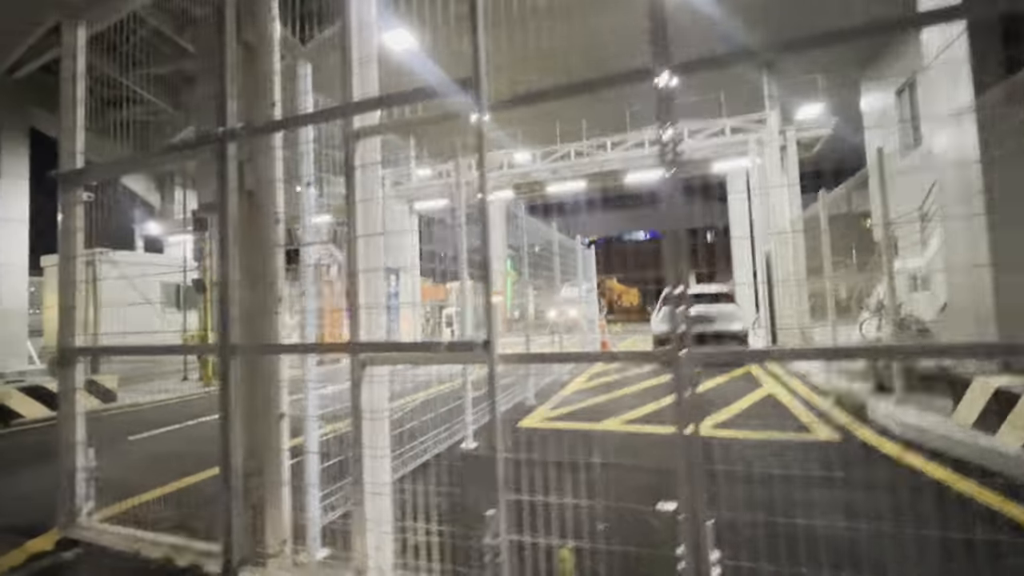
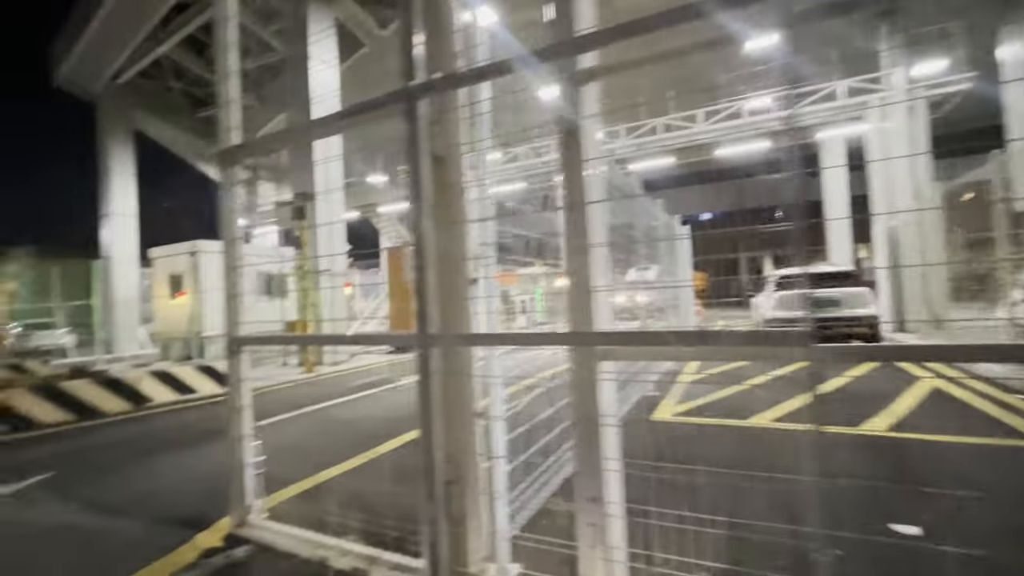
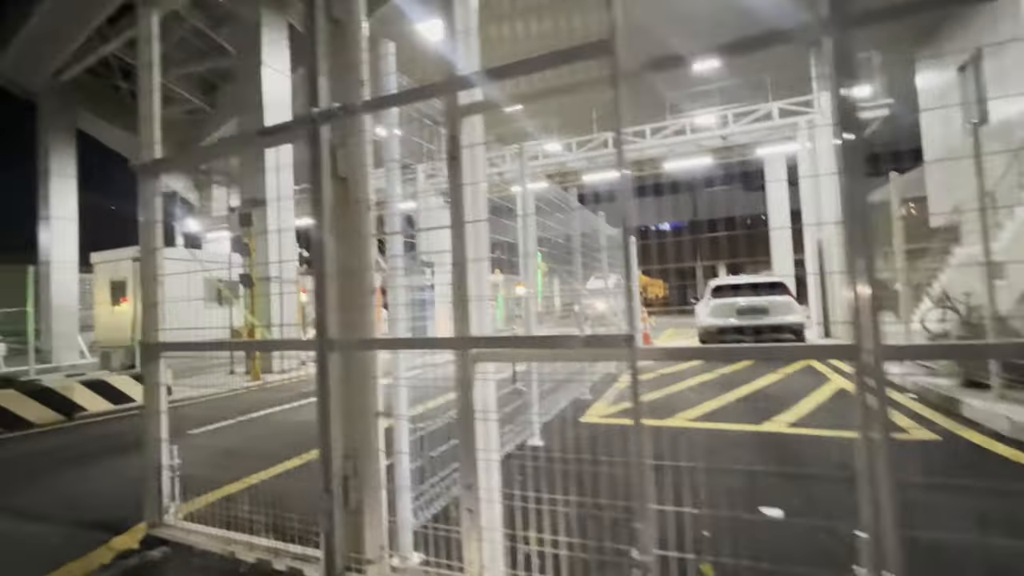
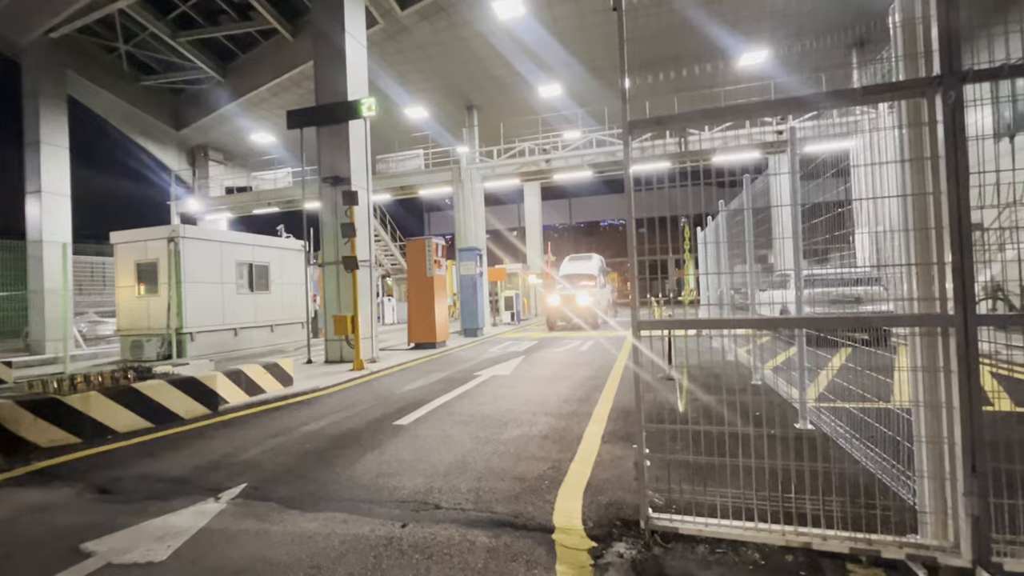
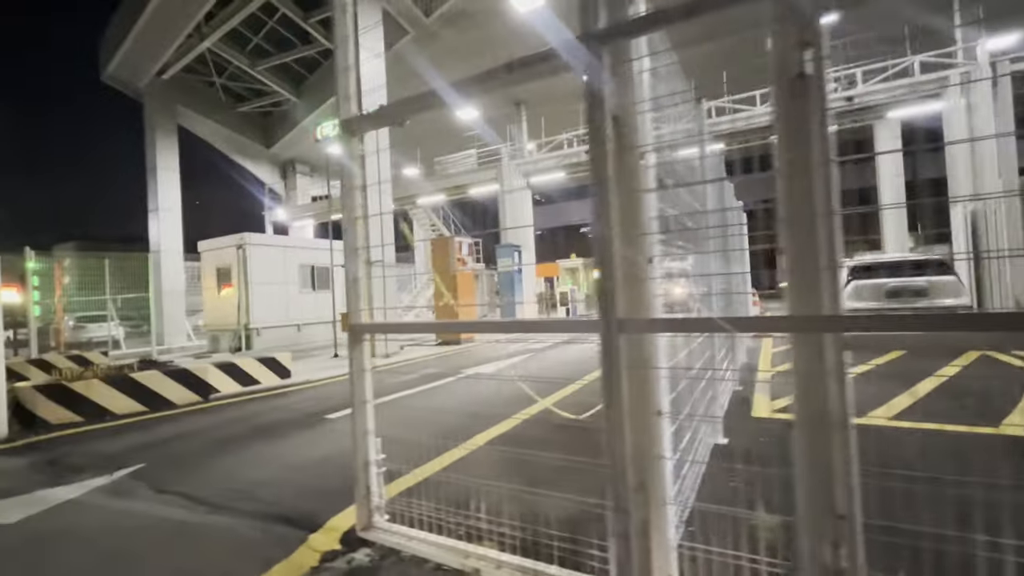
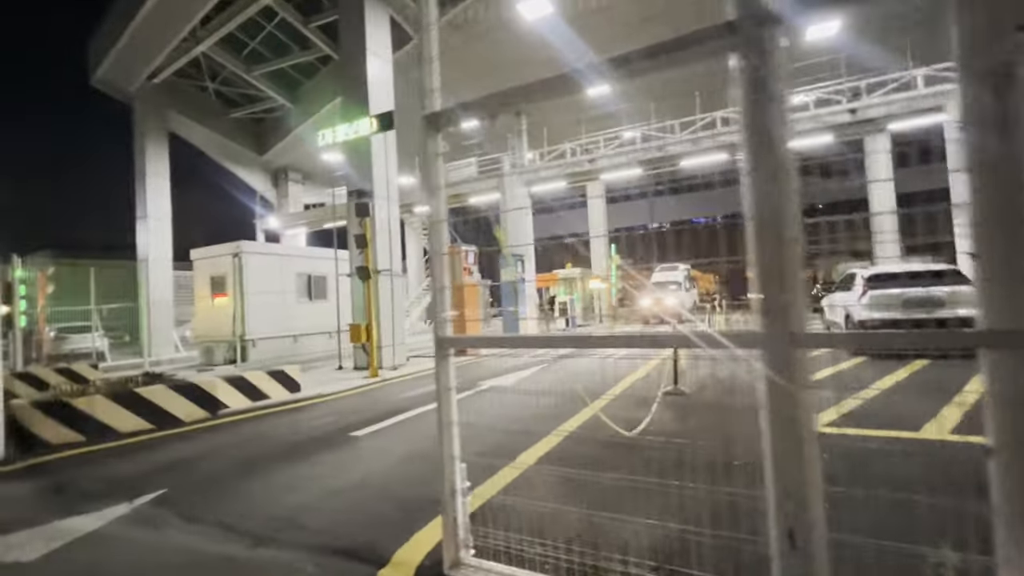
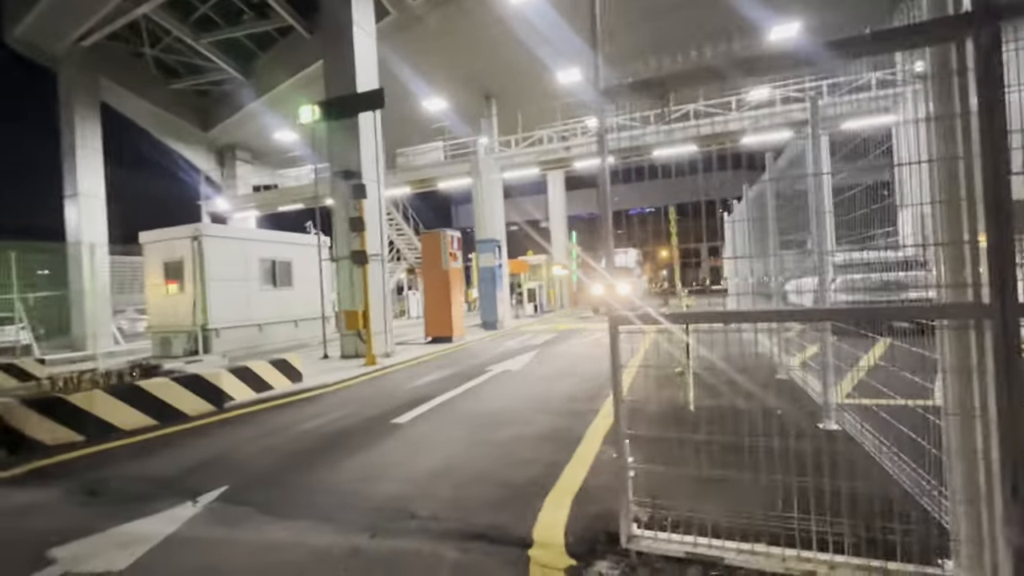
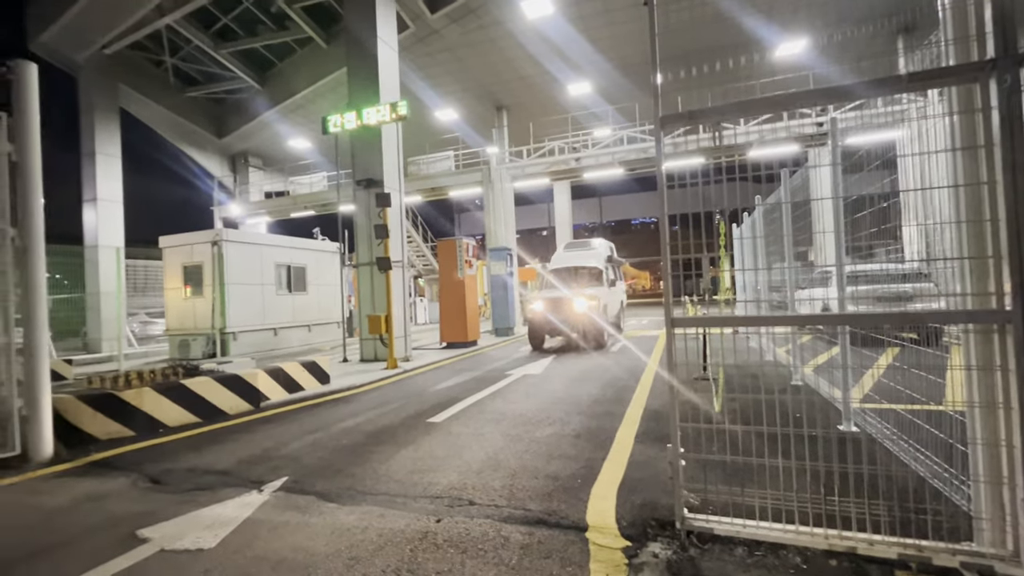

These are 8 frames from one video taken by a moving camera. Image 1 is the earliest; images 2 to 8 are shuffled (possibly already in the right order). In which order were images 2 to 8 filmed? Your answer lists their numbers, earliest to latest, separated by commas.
3, 2, 5, 6, 7, 4, 8
